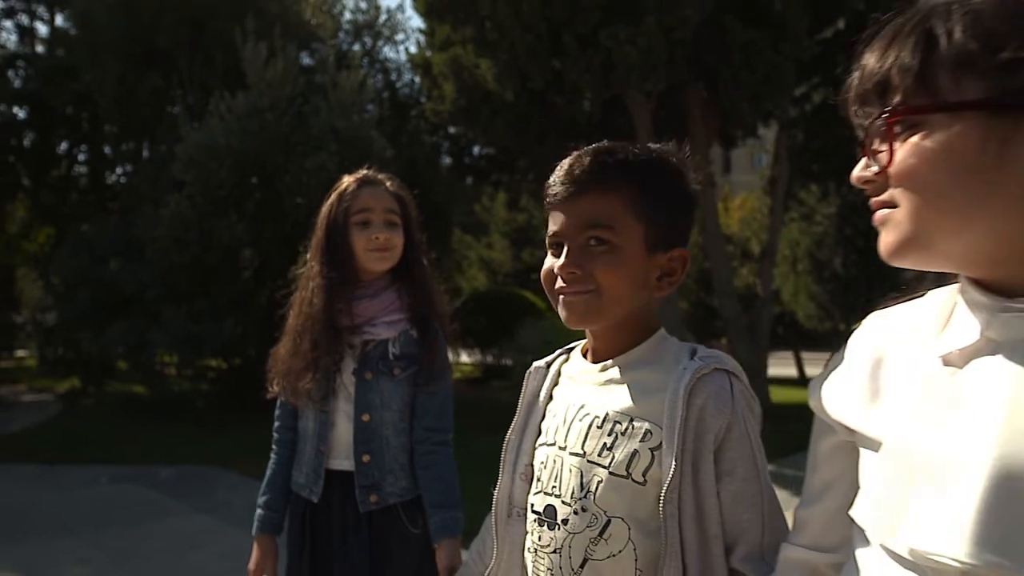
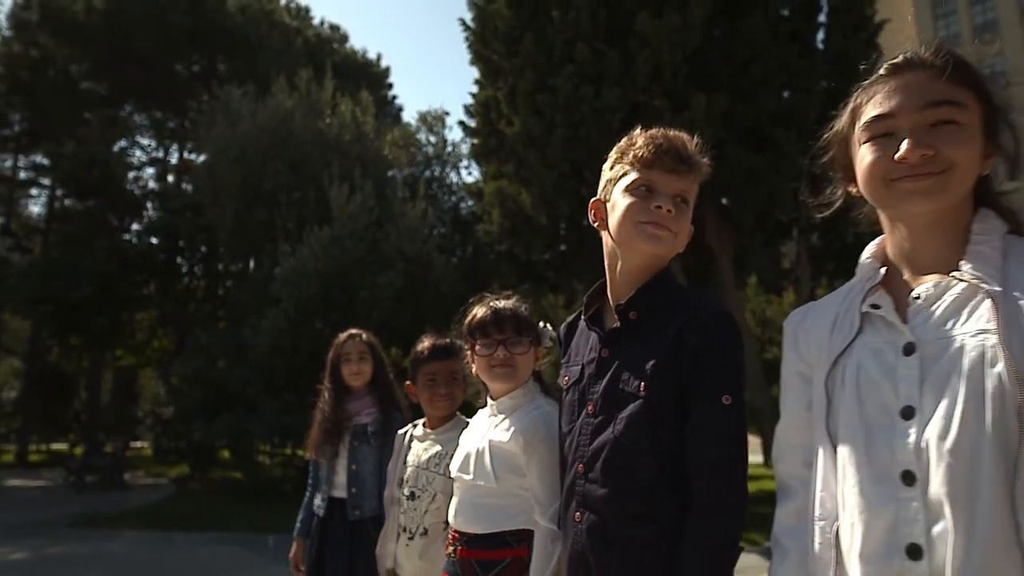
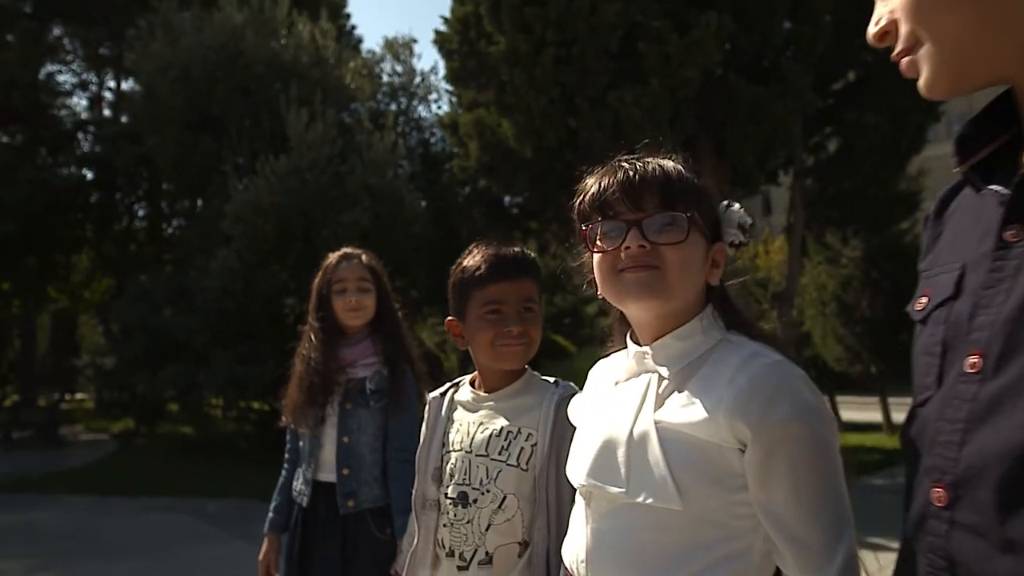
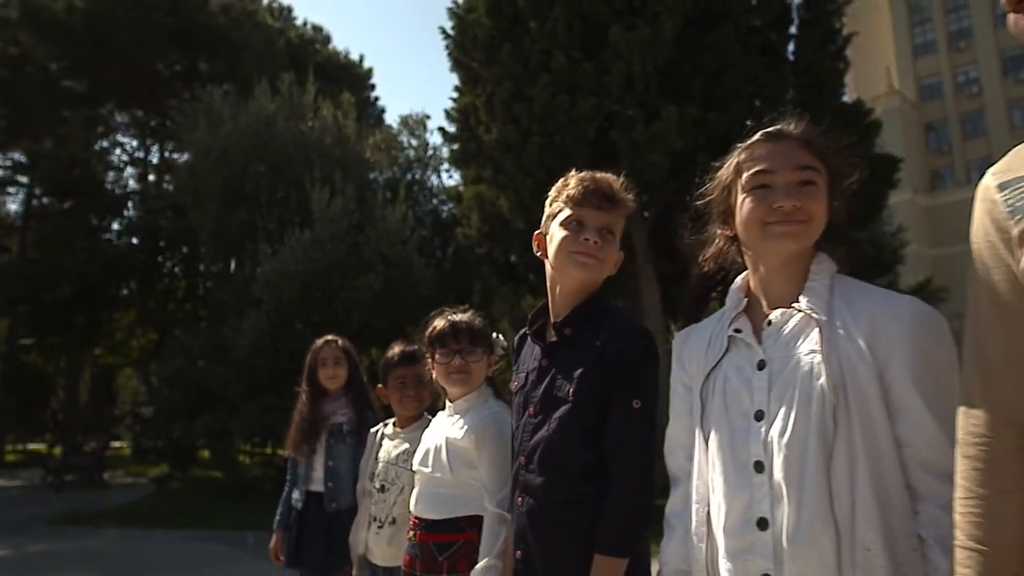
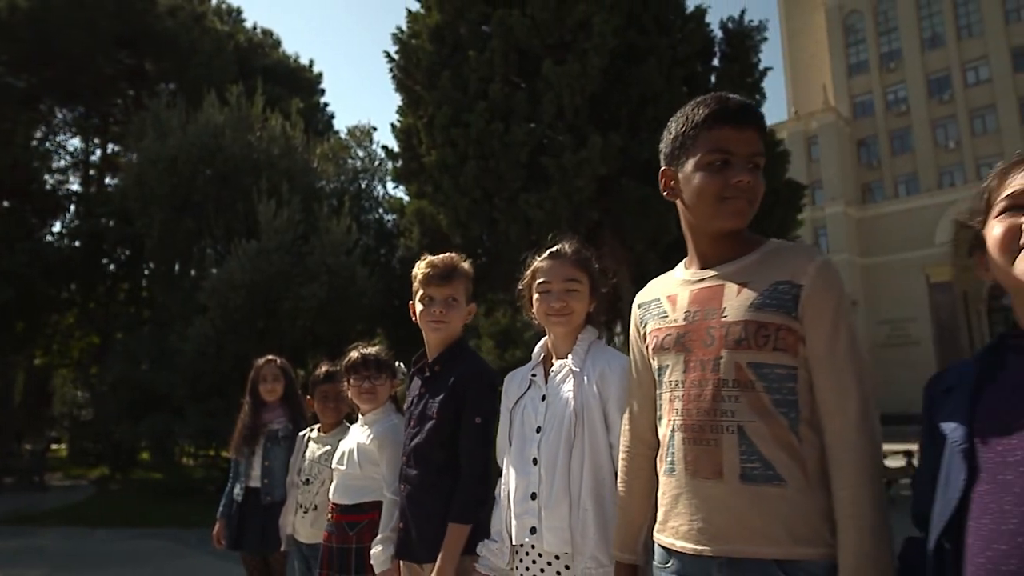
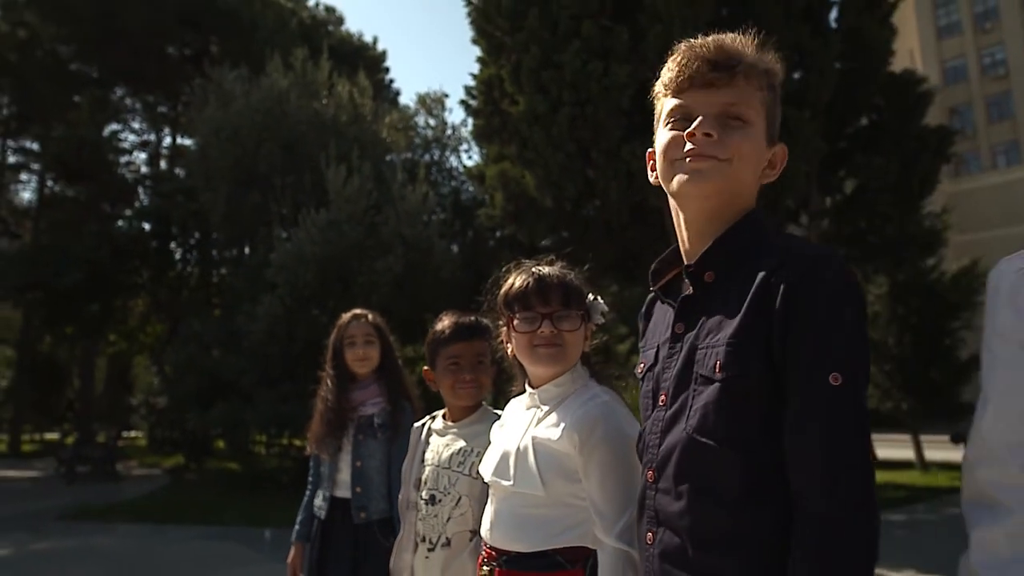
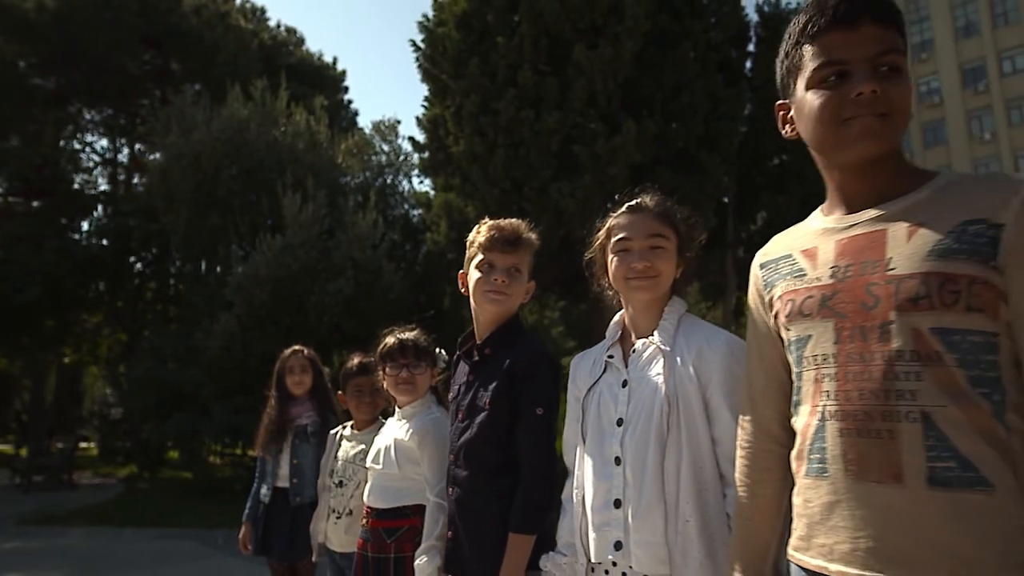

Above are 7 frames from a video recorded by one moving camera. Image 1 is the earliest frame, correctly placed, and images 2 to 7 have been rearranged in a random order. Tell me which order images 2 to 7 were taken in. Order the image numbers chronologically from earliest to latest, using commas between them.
3, 6, 2, 4, 7, 5
